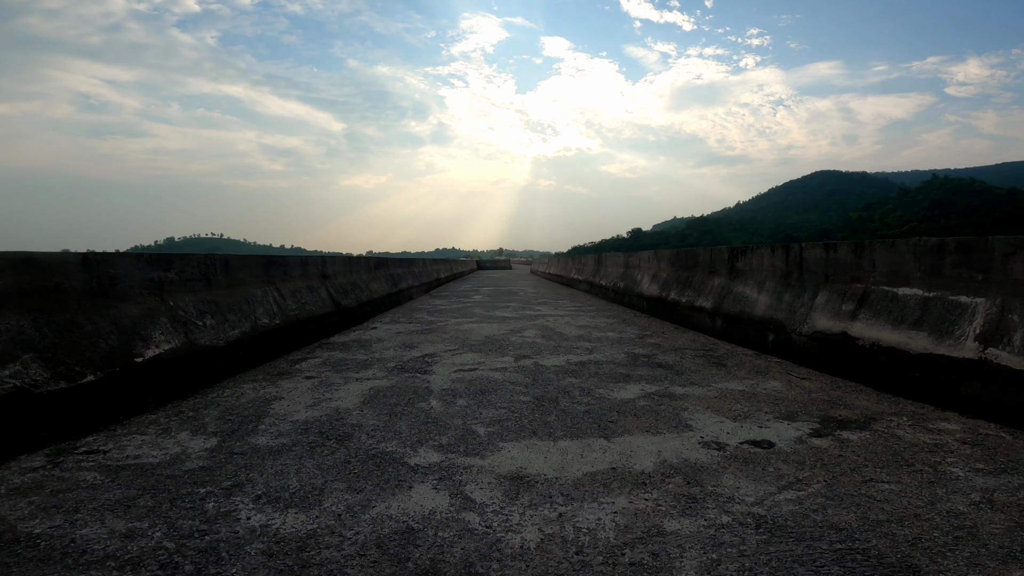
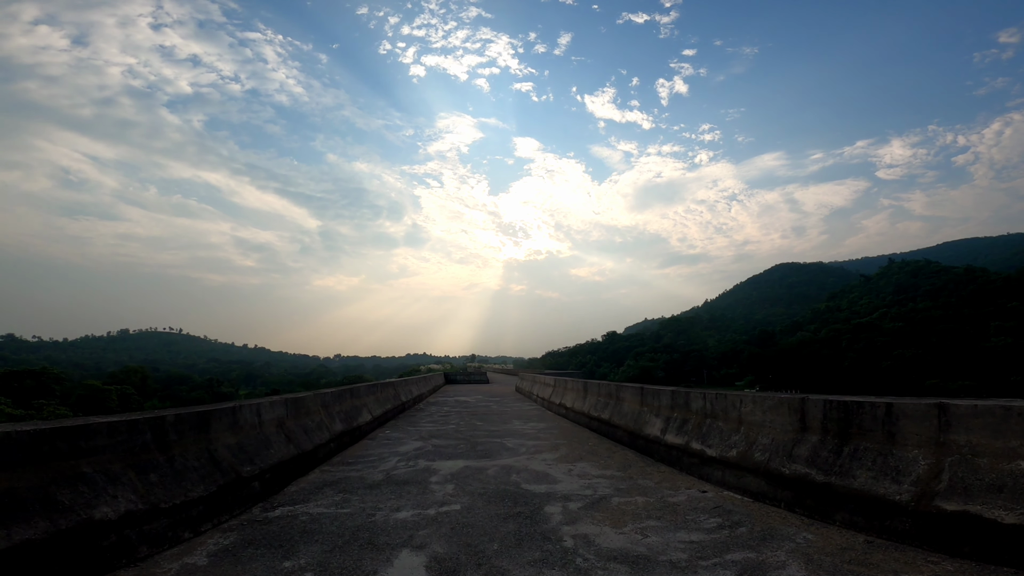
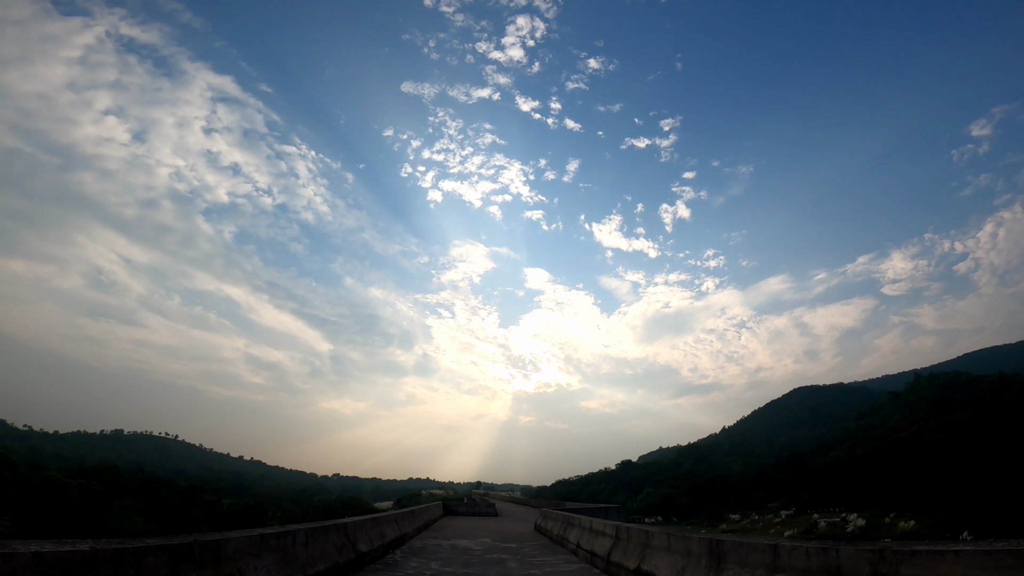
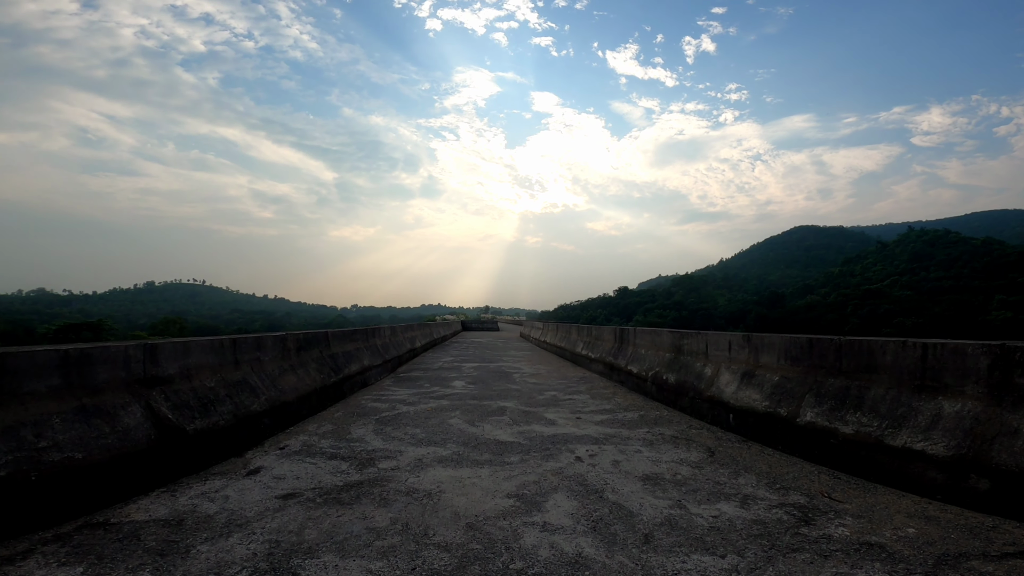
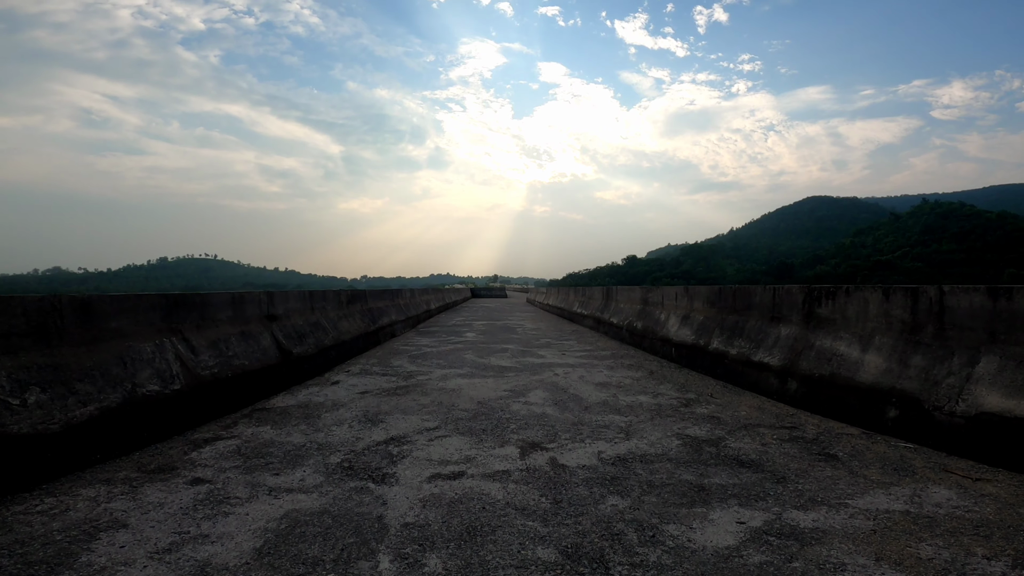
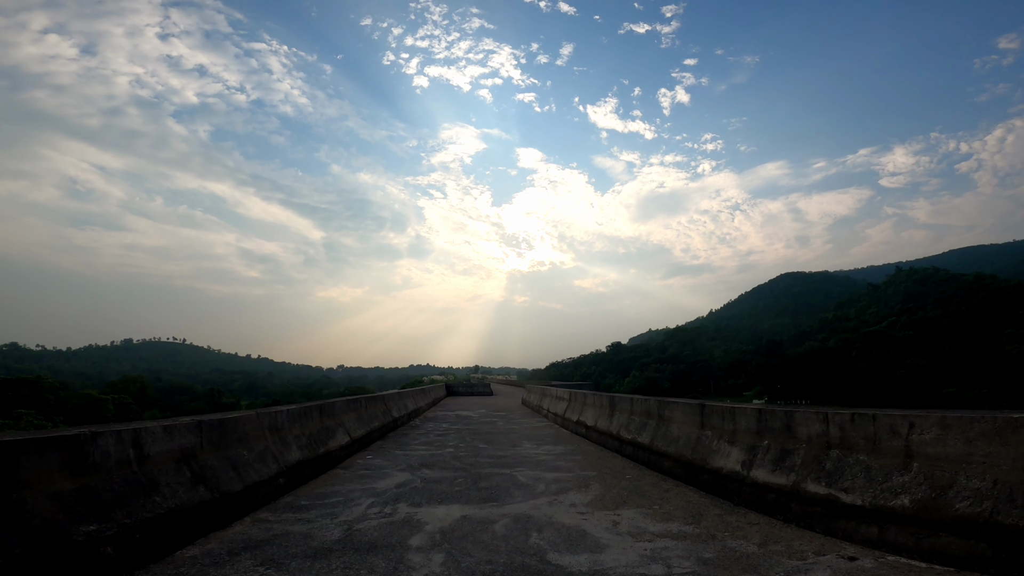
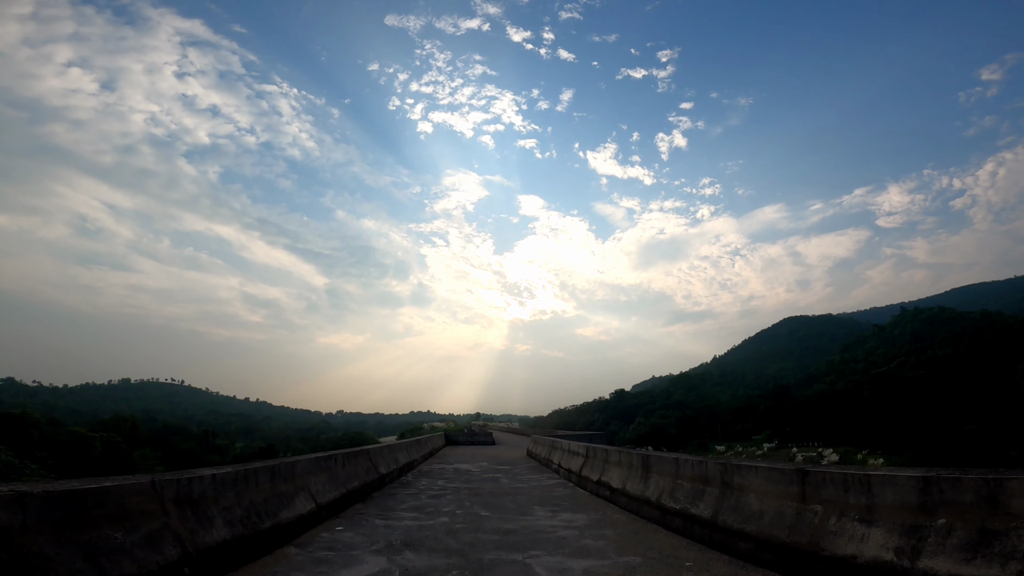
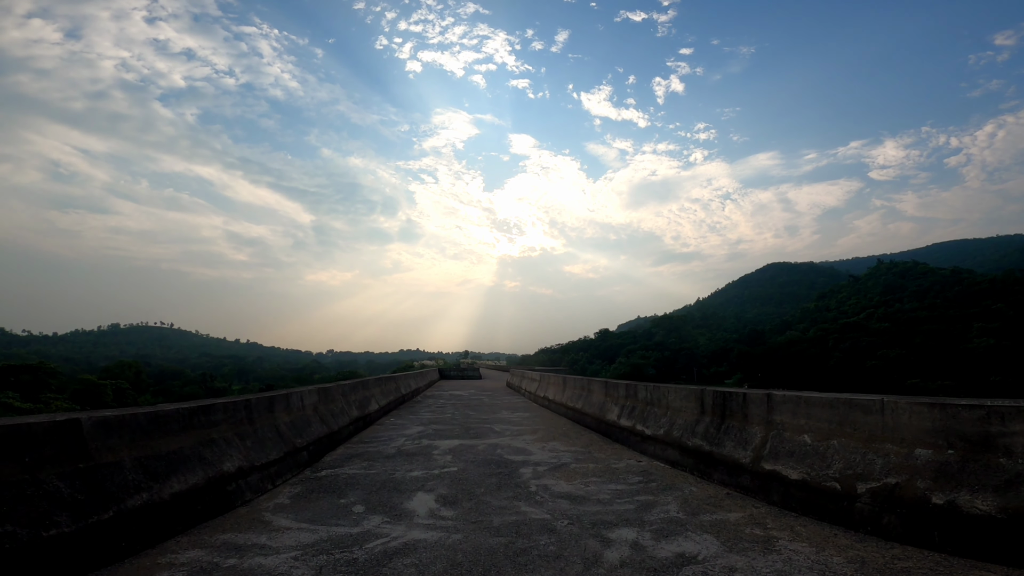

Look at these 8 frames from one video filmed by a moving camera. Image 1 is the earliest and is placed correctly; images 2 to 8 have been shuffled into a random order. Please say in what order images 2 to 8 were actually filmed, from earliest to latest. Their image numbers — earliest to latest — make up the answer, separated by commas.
5, 4, 8, 2, 6, 7, 3
